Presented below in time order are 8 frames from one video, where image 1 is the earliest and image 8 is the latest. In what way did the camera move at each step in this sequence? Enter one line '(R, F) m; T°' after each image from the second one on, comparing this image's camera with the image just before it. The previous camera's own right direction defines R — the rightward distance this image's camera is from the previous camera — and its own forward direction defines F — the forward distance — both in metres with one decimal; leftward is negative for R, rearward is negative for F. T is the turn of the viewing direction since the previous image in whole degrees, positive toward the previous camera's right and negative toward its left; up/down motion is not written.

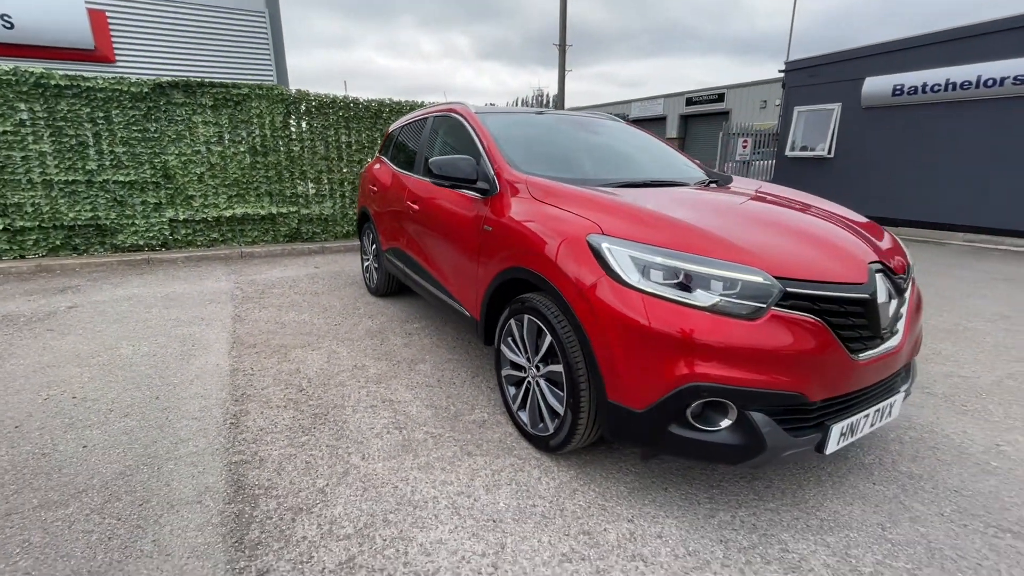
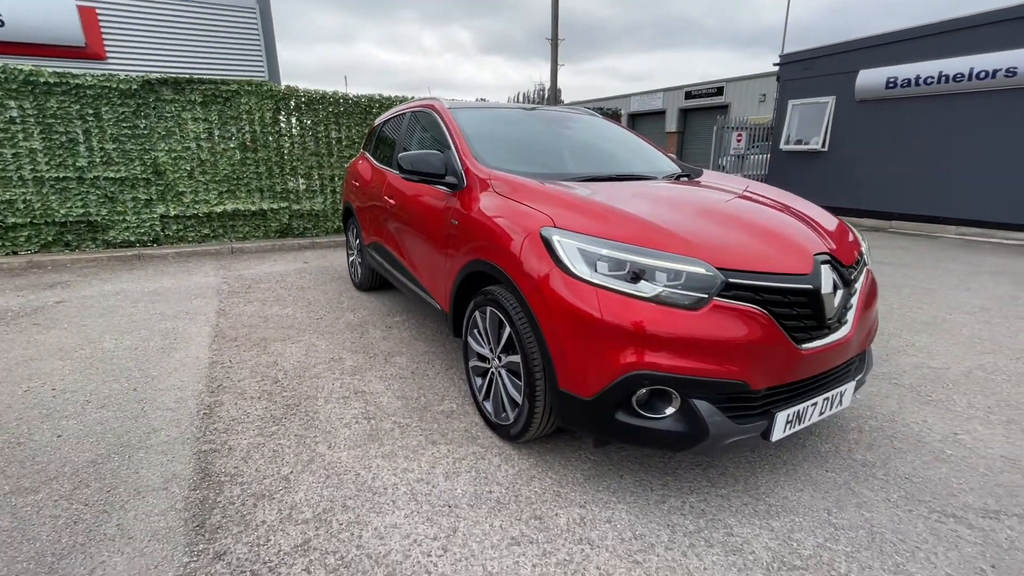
(+0.2, 0.0) m; 0°
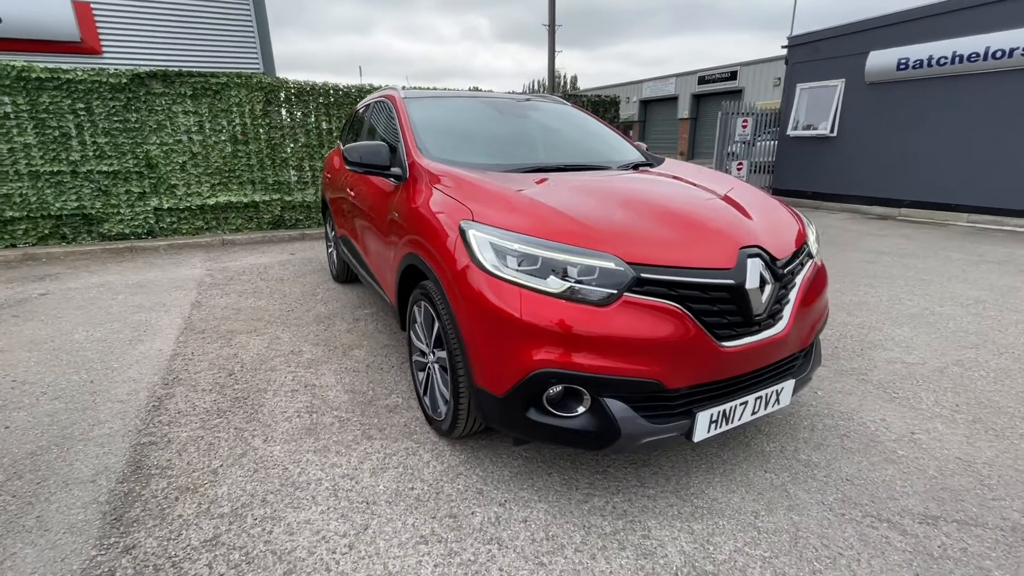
(+0.4, +0.1) m; -2°
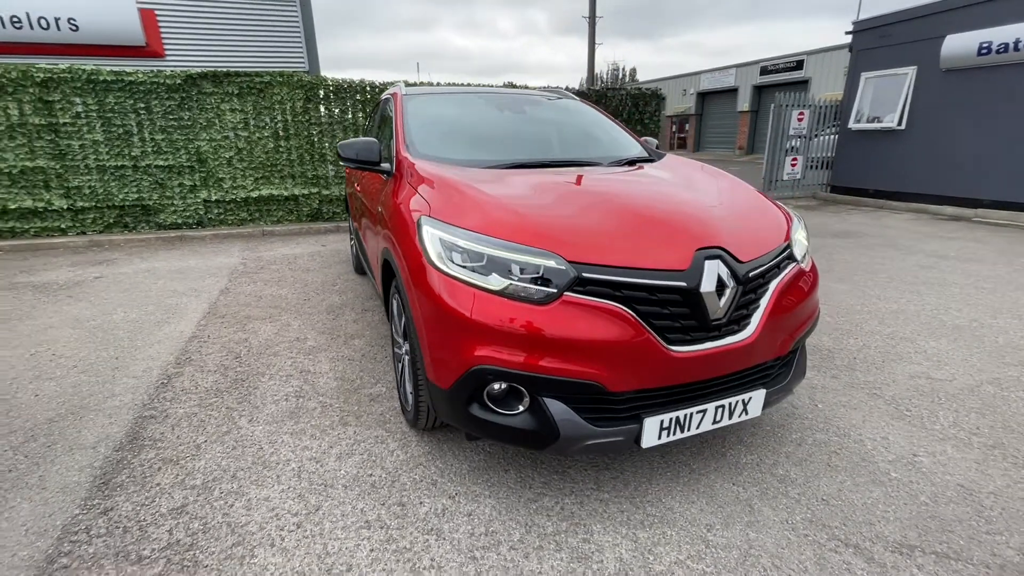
(+0.4, 0.0) m; -6°
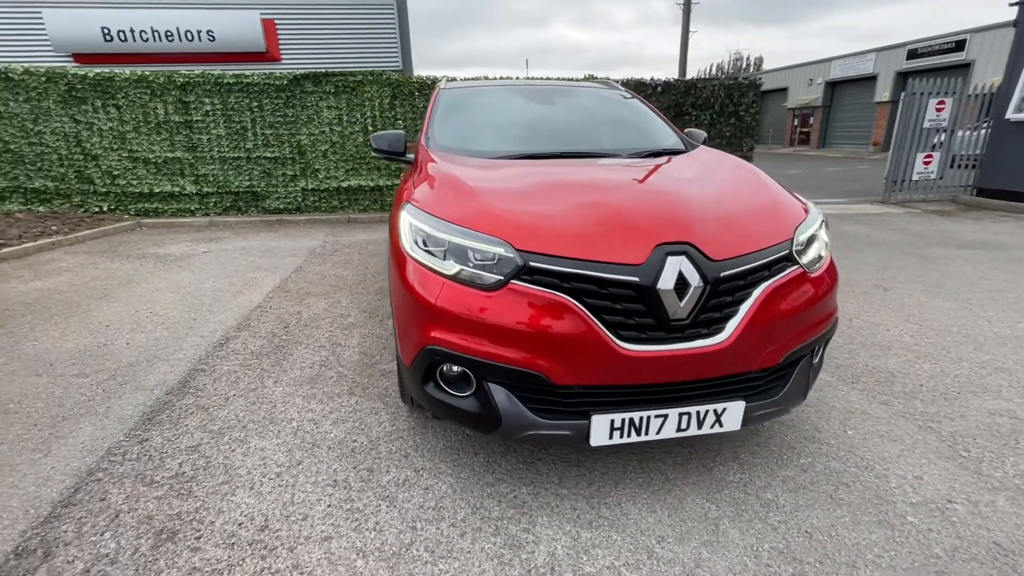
(+0.5, 0.0) m; -12°
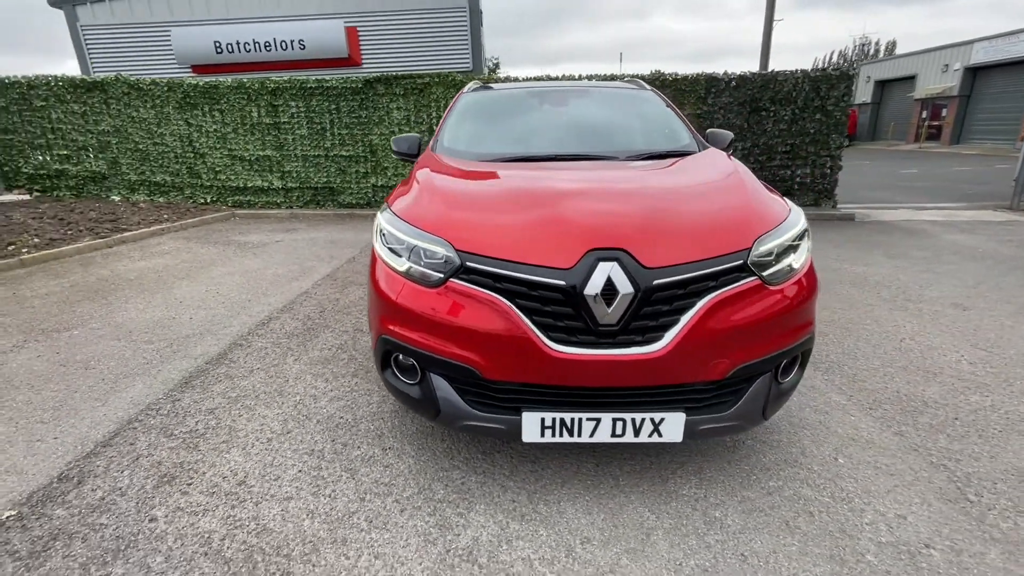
(+0.5, 0.0) m; -10°
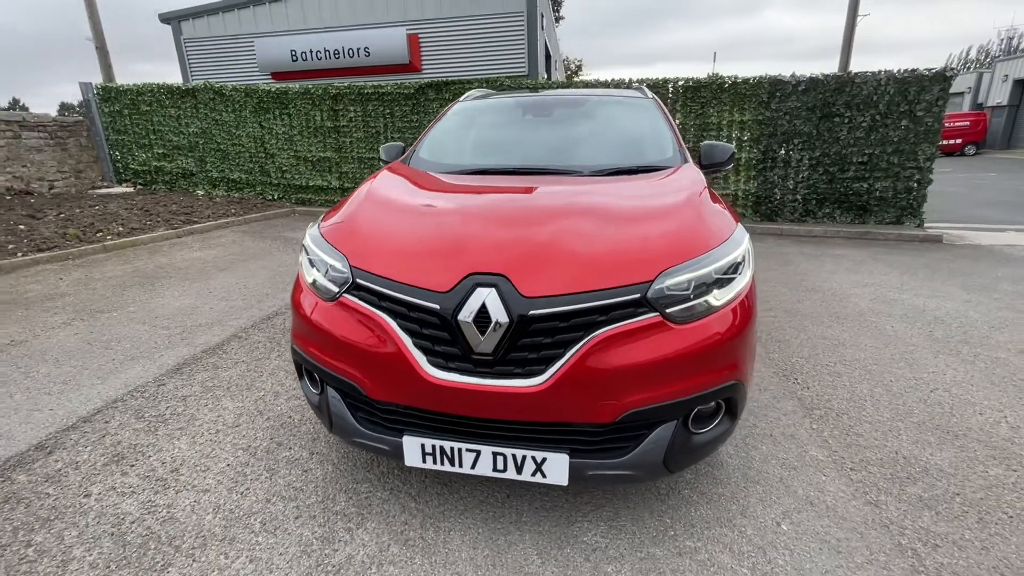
(+0.7, +0.1) m; -9°
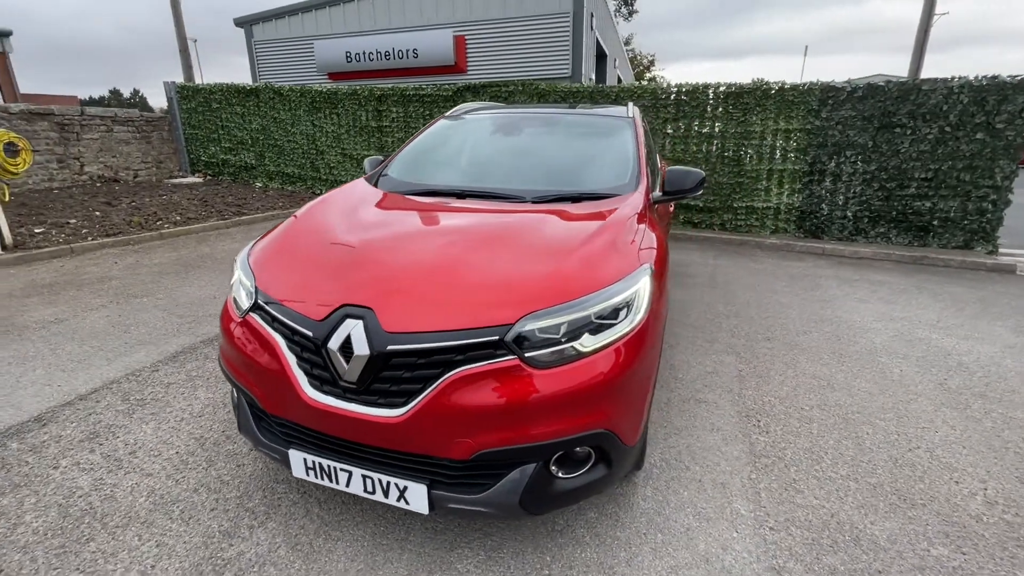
(+0.7, 0.0) m; -7°
